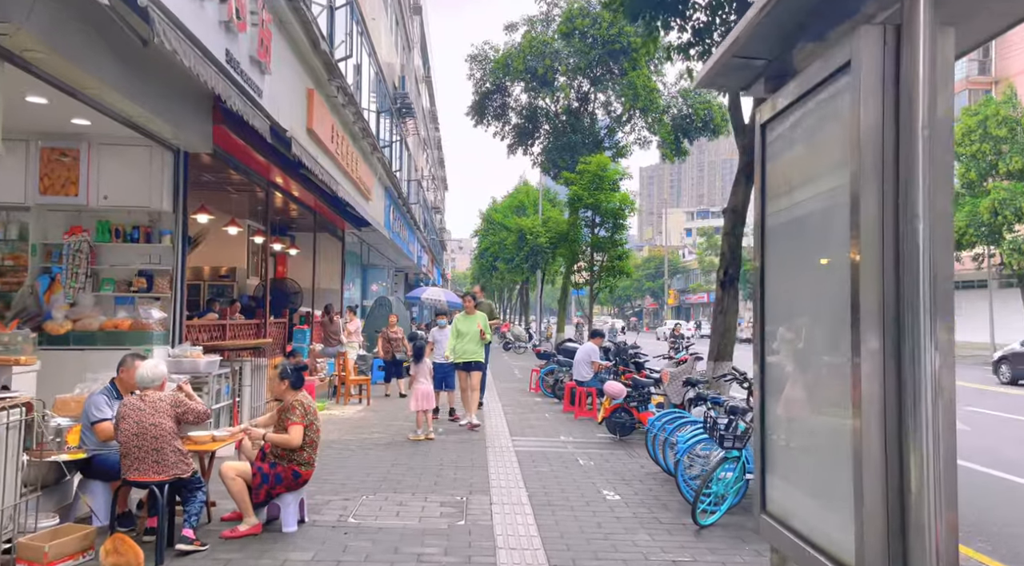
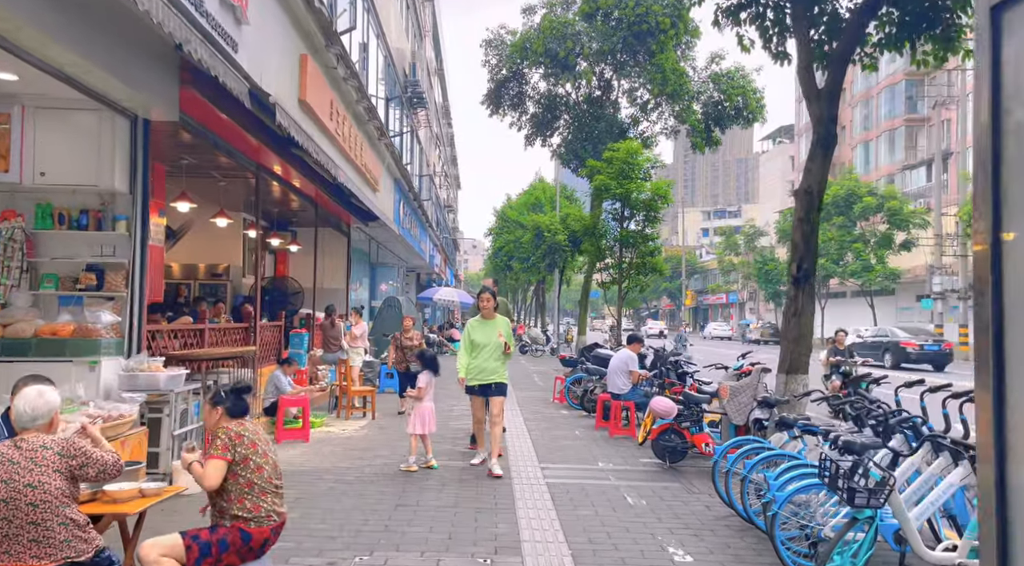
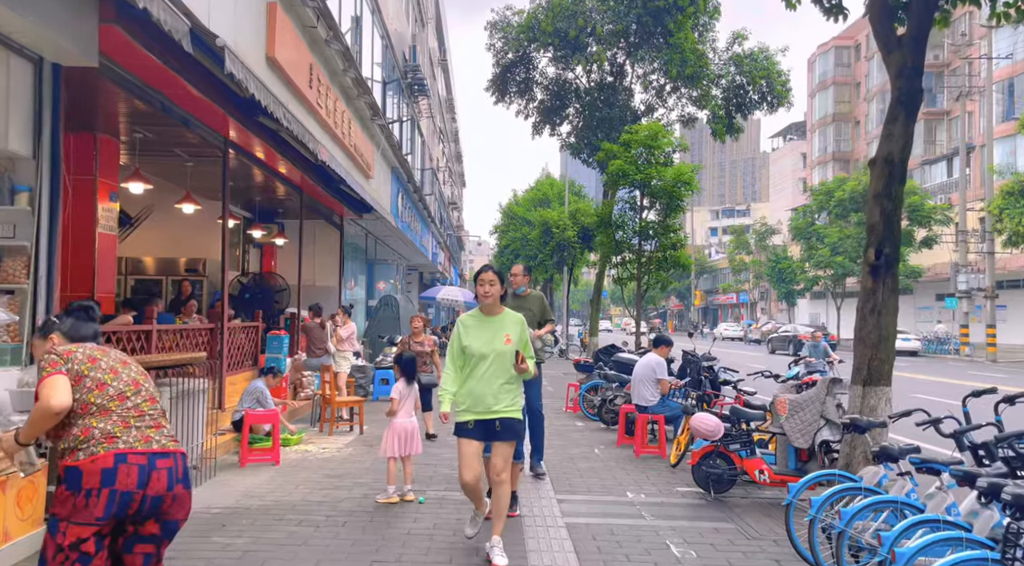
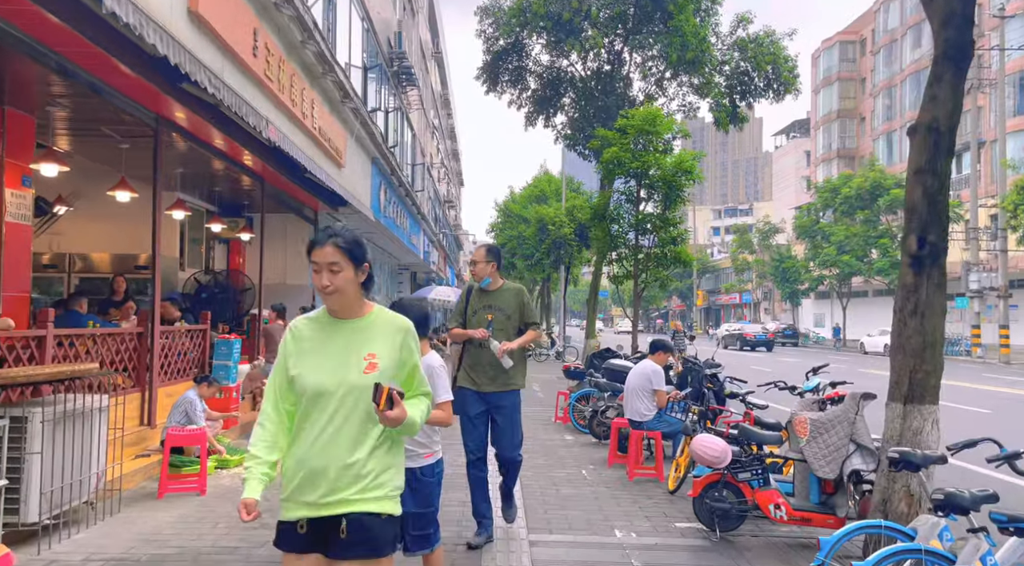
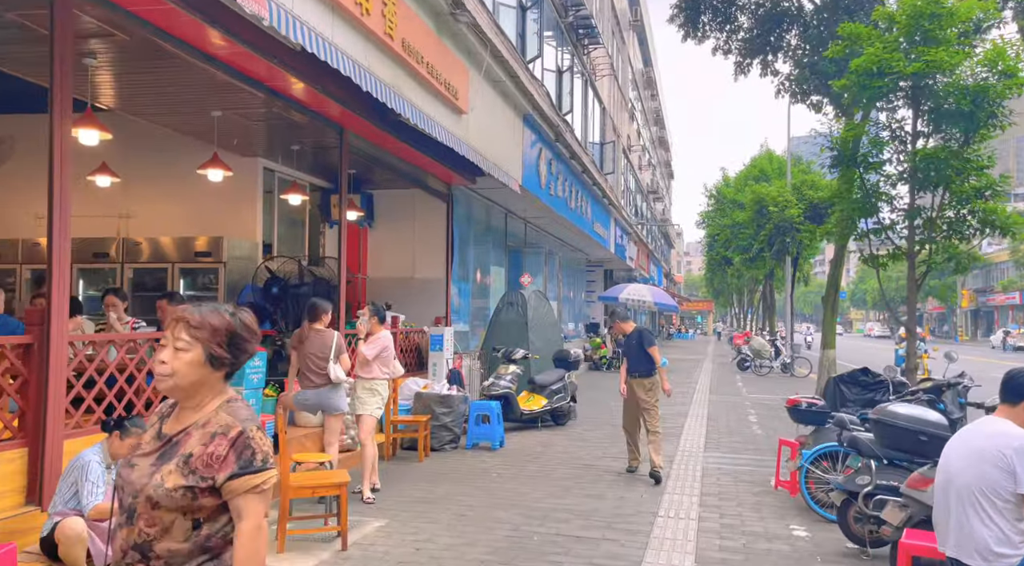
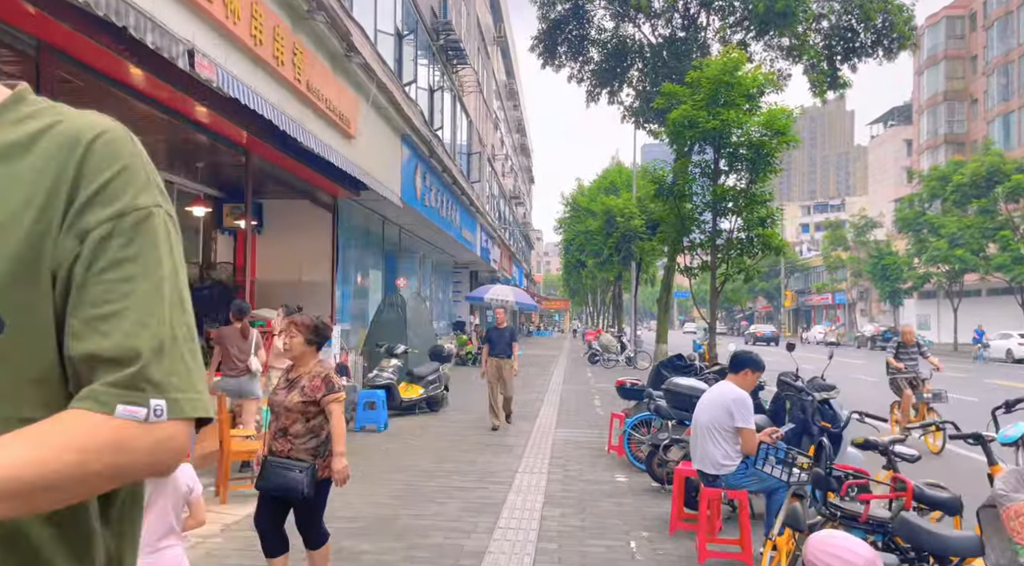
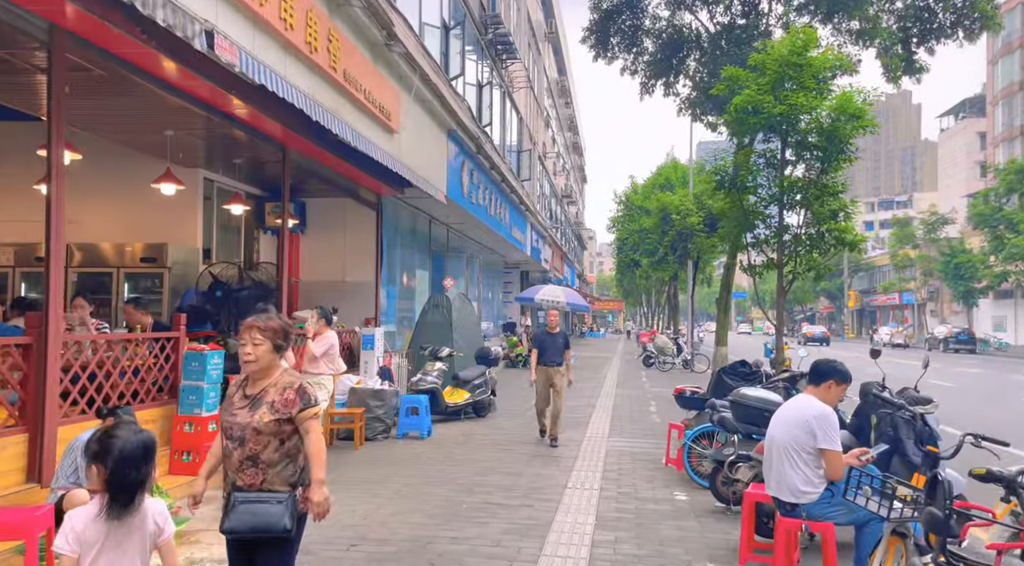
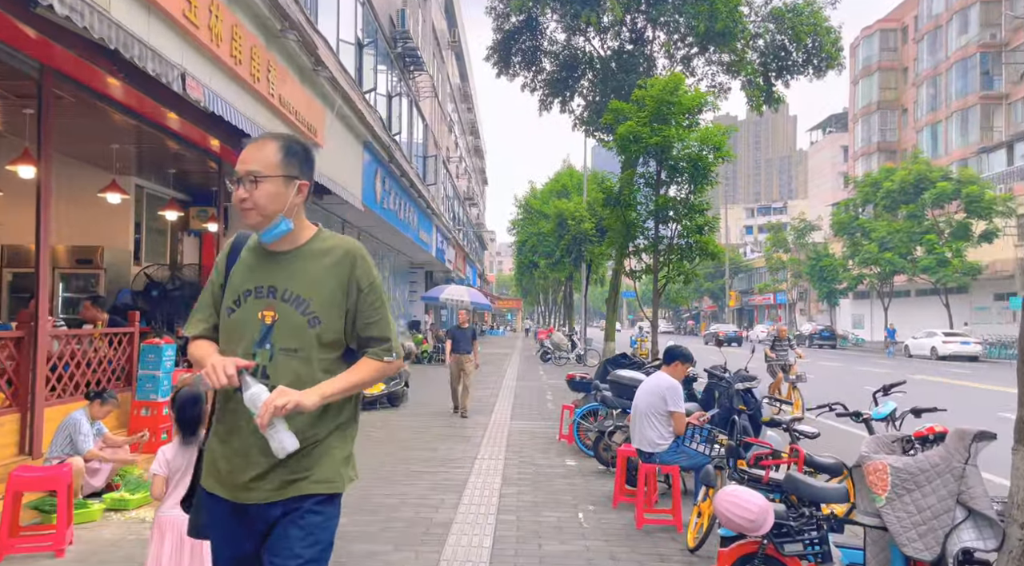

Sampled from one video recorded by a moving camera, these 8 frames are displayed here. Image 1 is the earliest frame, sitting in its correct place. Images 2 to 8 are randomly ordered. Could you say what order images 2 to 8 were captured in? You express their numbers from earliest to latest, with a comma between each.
2, 3, 4, 8, 6, 7, 5
